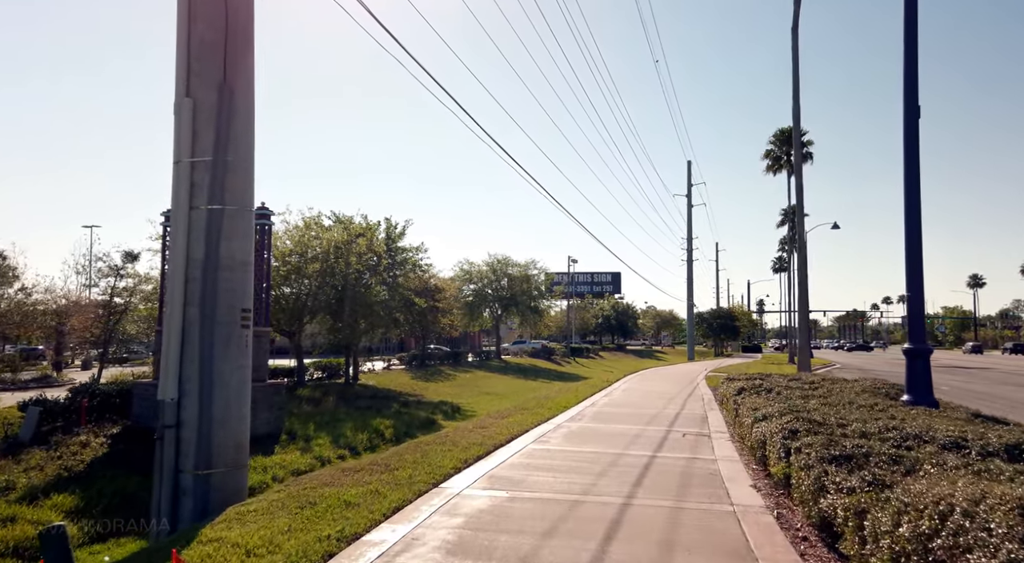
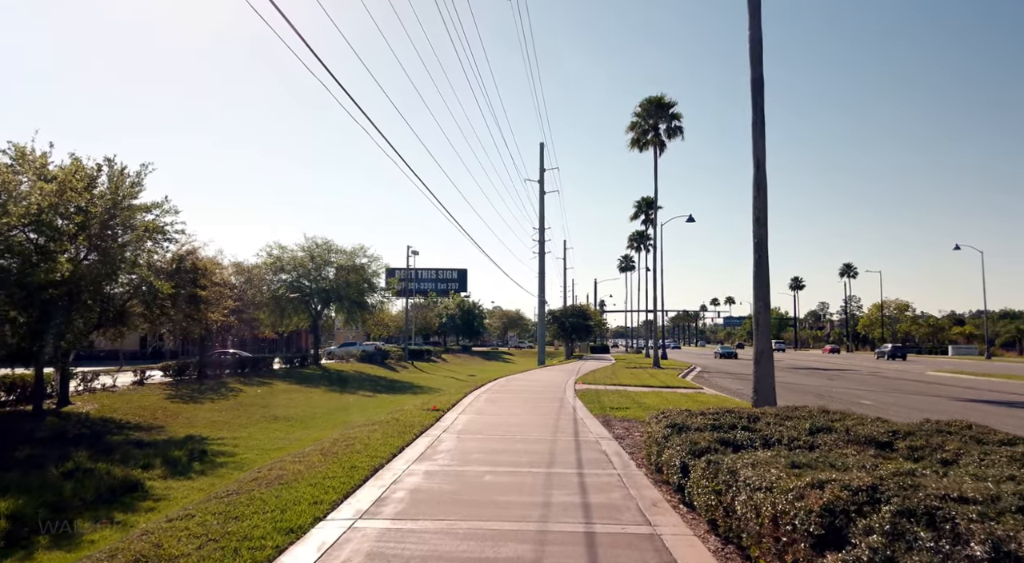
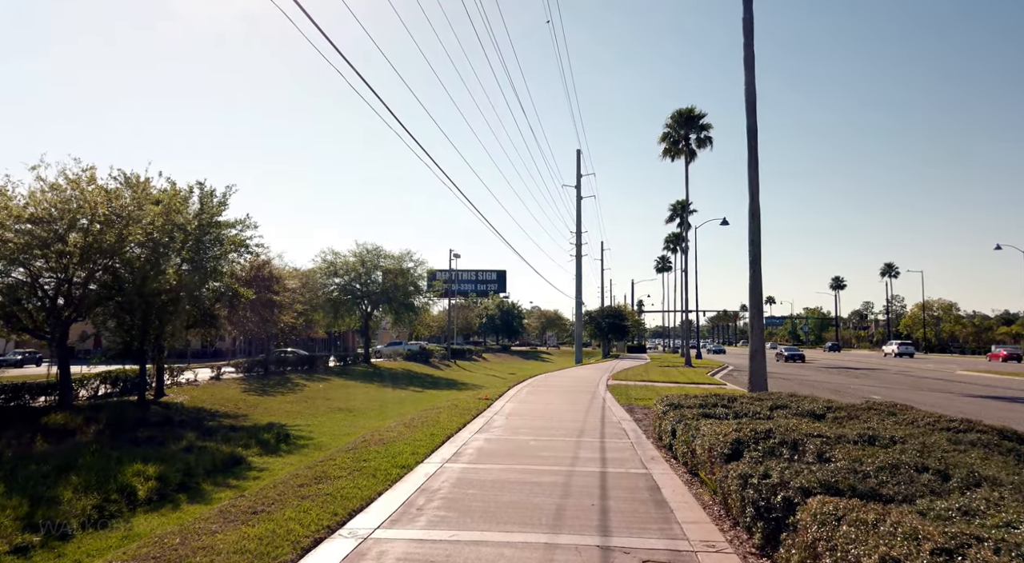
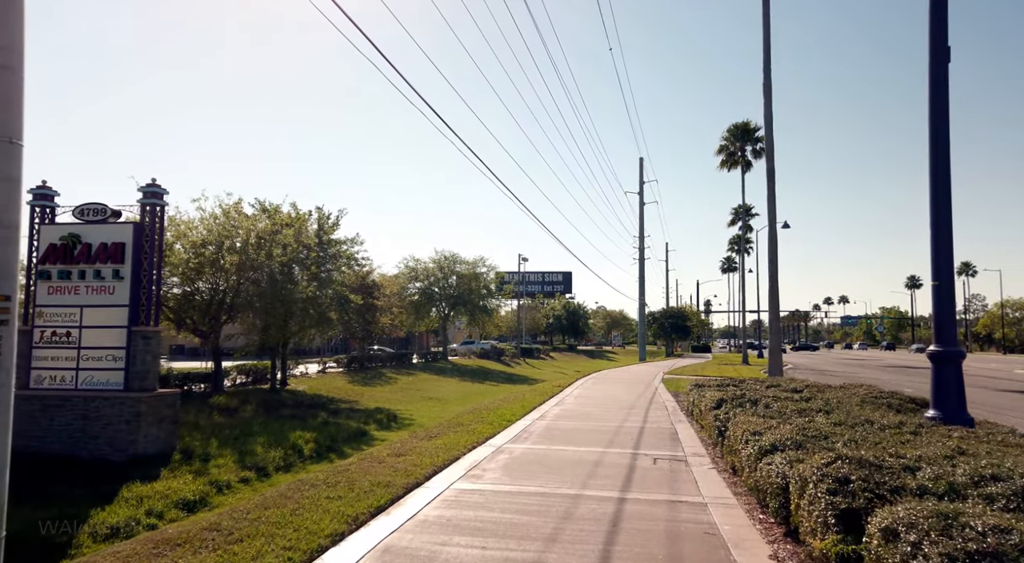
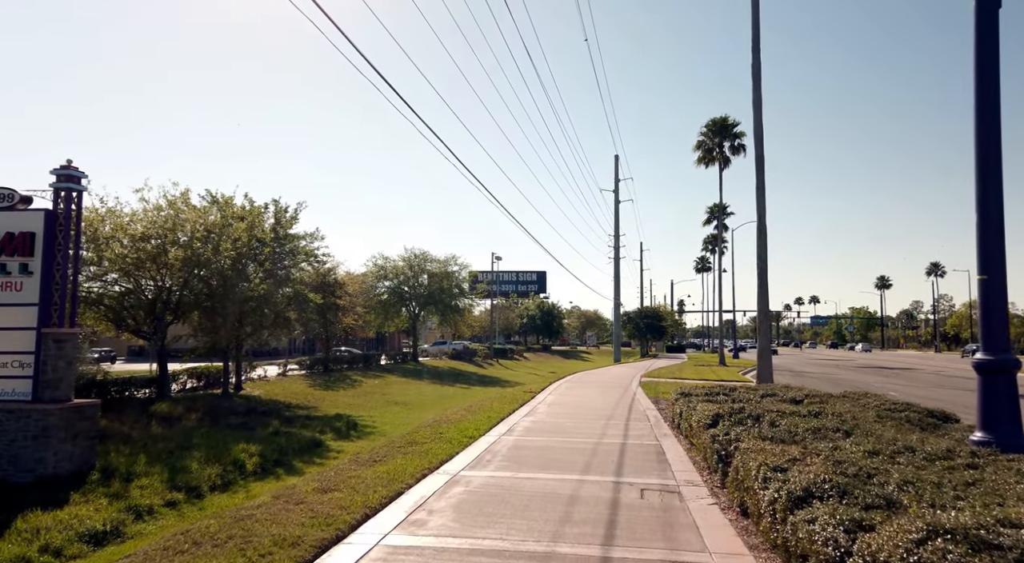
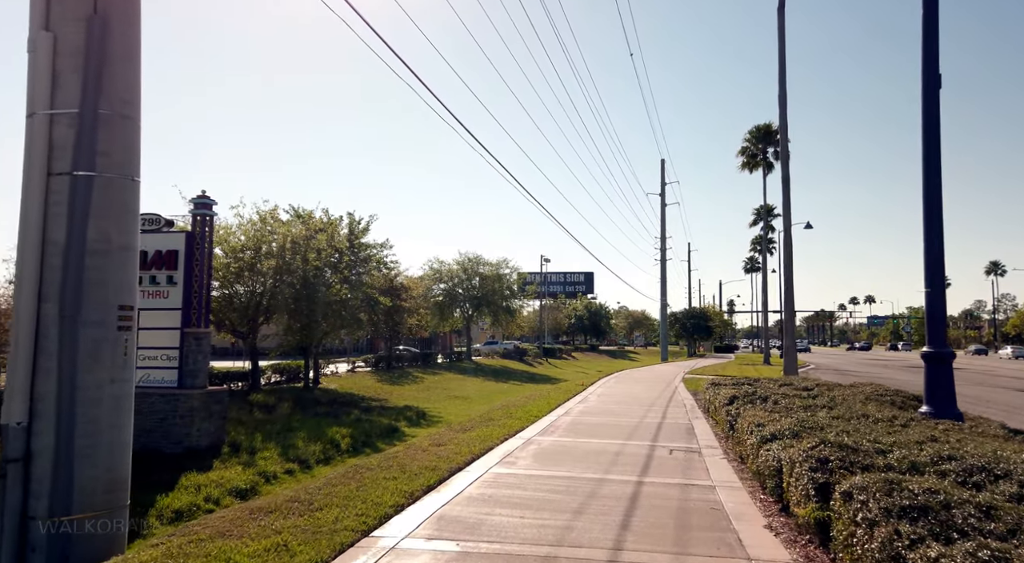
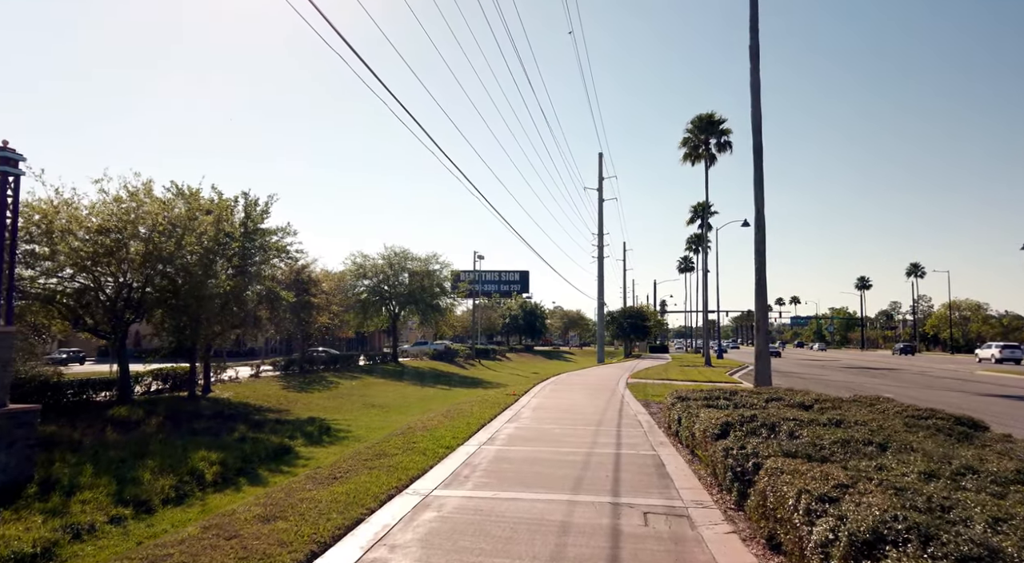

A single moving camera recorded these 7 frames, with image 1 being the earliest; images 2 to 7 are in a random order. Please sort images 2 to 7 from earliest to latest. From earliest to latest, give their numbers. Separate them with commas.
6, 4, 5, 7, 3, 2
